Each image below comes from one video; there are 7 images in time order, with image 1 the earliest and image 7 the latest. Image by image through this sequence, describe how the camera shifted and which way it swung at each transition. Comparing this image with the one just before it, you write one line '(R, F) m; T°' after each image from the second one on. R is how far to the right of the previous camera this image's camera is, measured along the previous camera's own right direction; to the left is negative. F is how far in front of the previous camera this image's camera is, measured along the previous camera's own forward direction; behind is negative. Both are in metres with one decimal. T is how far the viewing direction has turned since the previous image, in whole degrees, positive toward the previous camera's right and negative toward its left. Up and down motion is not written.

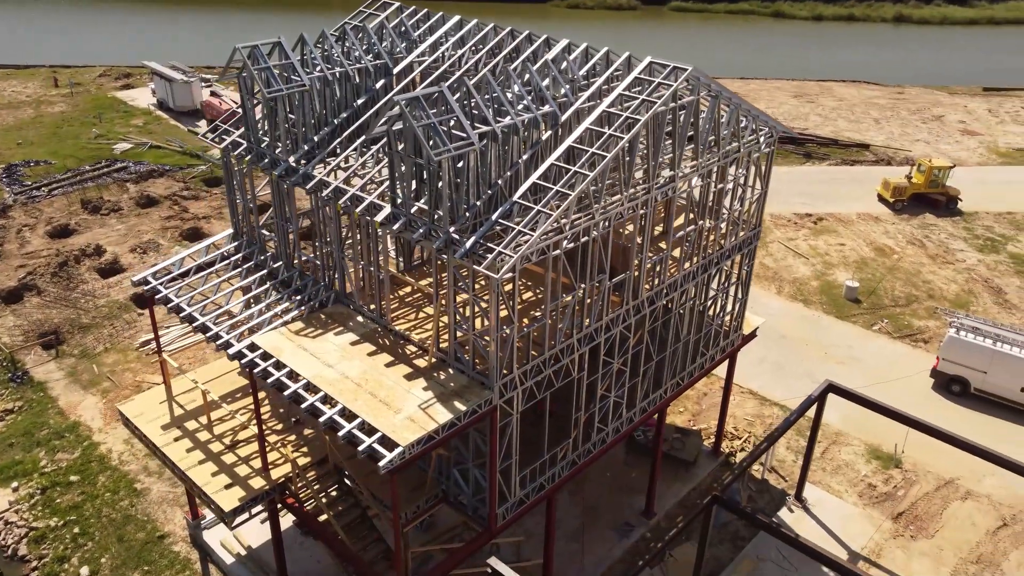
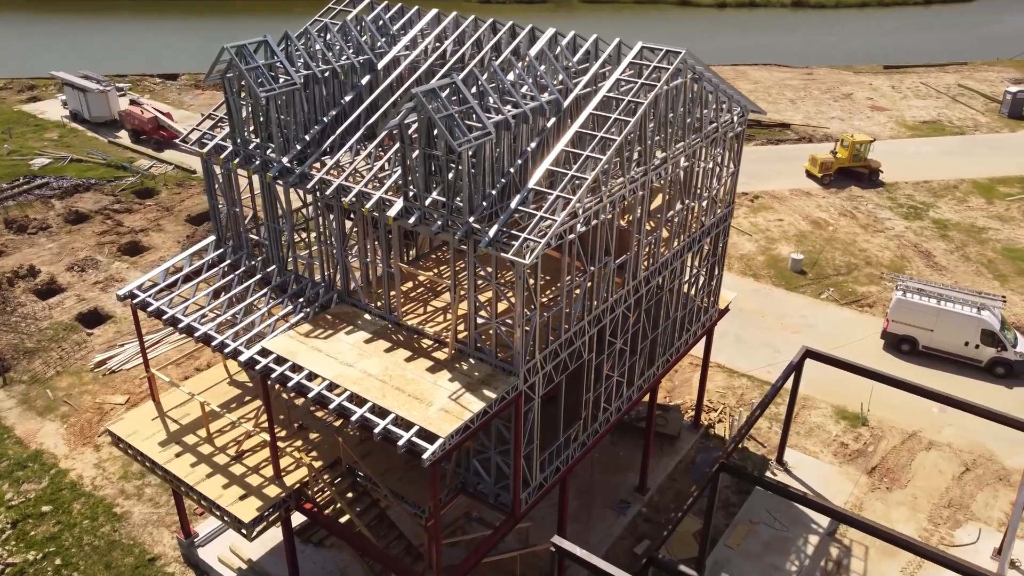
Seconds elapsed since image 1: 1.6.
(-1.9, -0.1) m; +6°
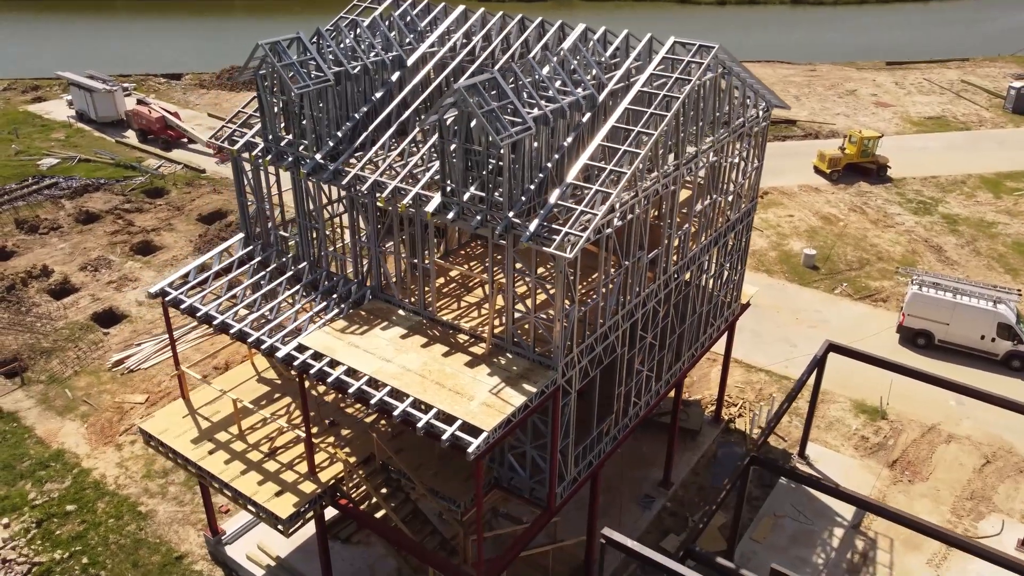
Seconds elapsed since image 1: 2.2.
(-0.8, 0.0) m; 0°
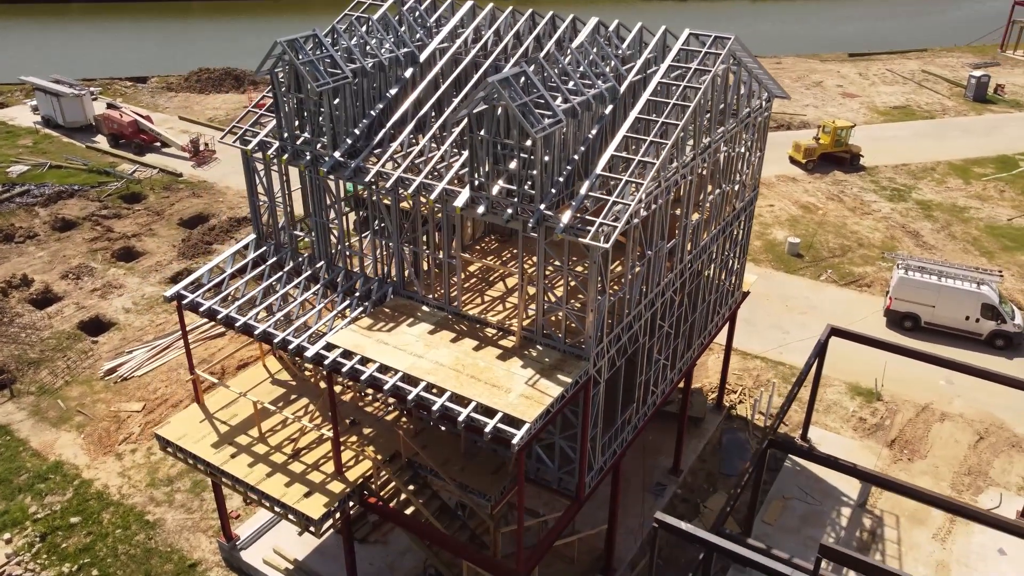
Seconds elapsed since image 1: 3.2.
(-1.3, -0.1) m; +3°
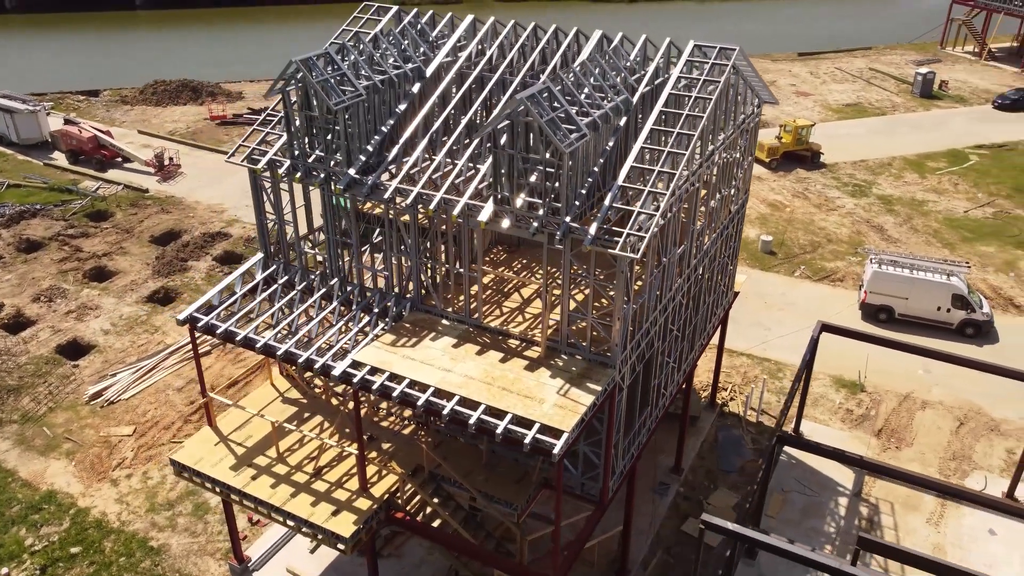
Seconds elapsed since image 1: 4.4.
(-1.4, -0.2) m; +3°
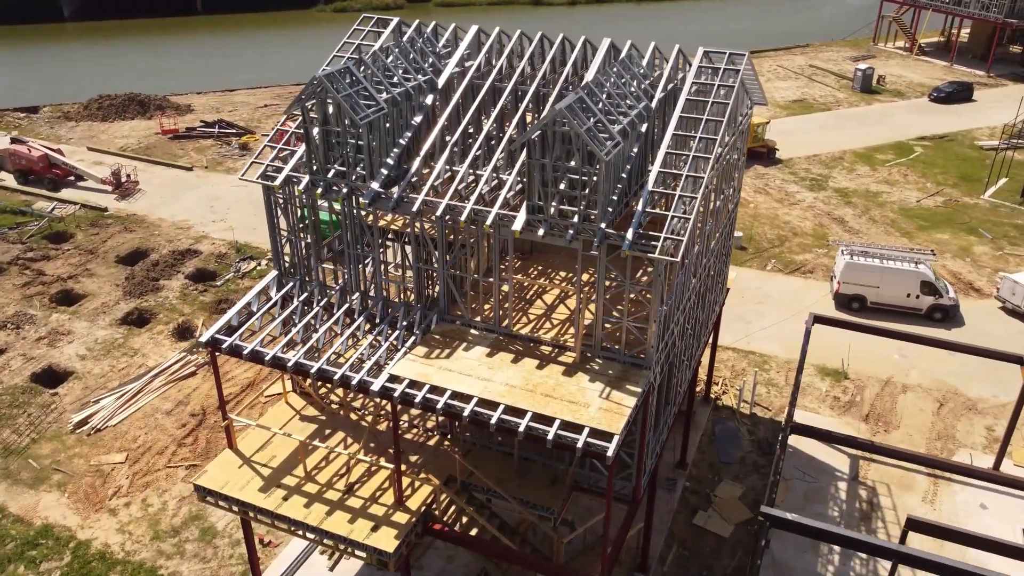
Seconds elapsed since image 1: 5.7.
(-1.8, -0.1) m; +4°
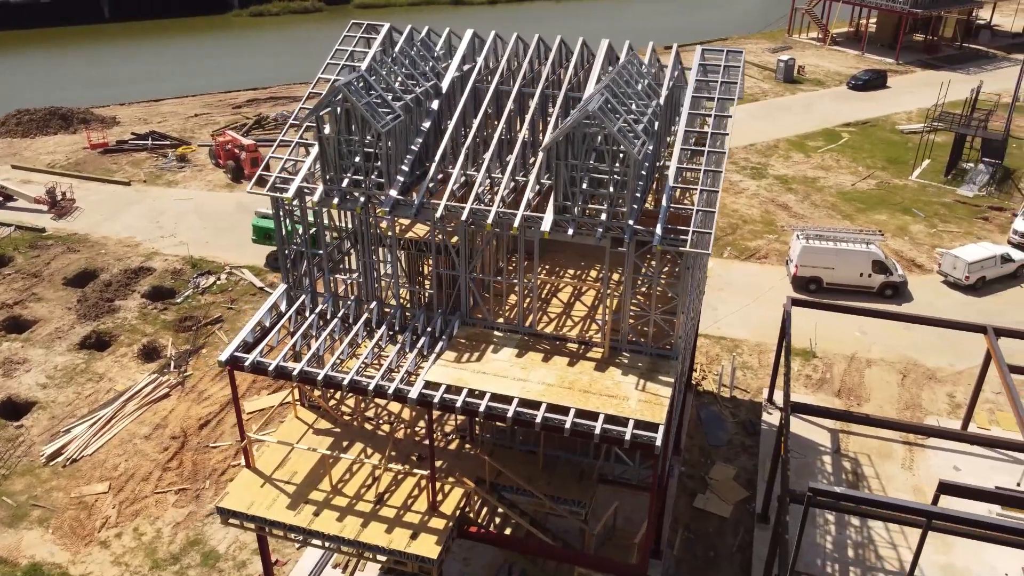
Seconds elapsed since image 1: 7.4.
(-2.1, -0.1) m; +6°
